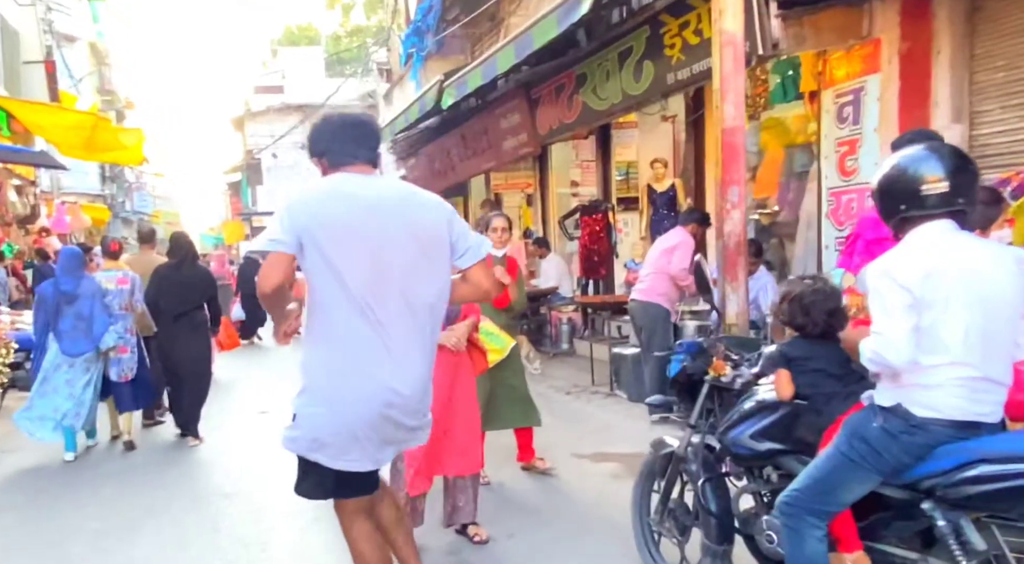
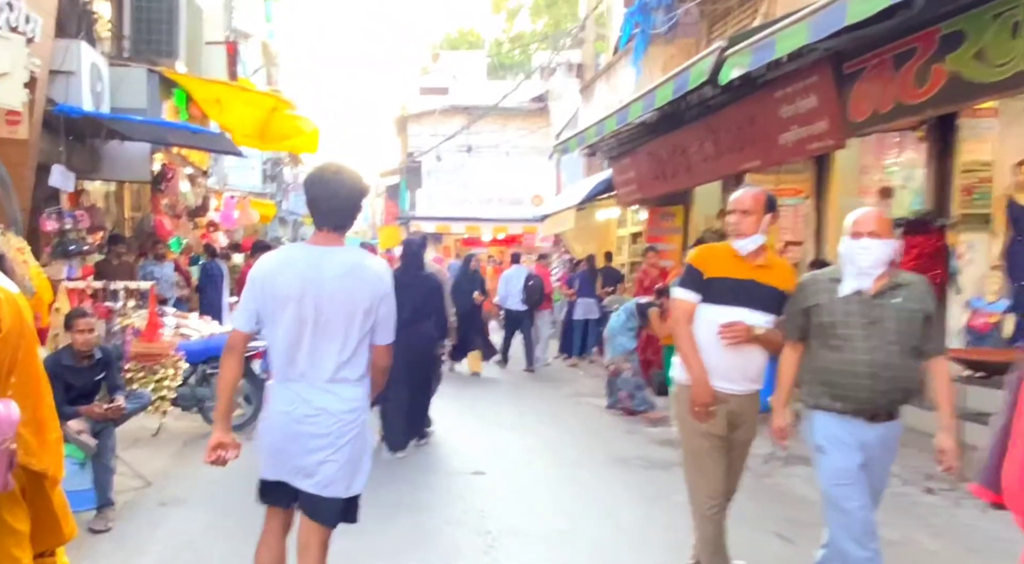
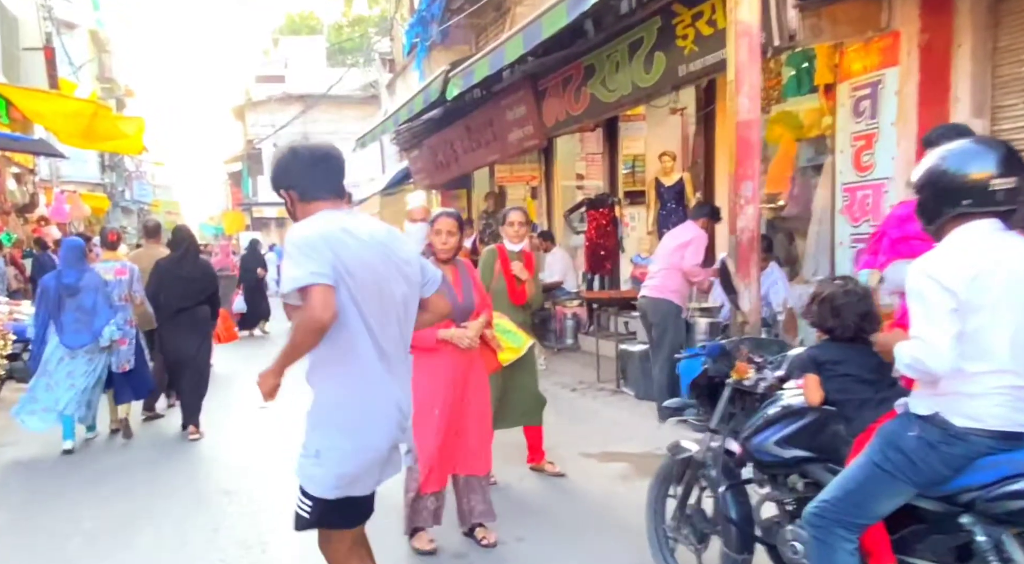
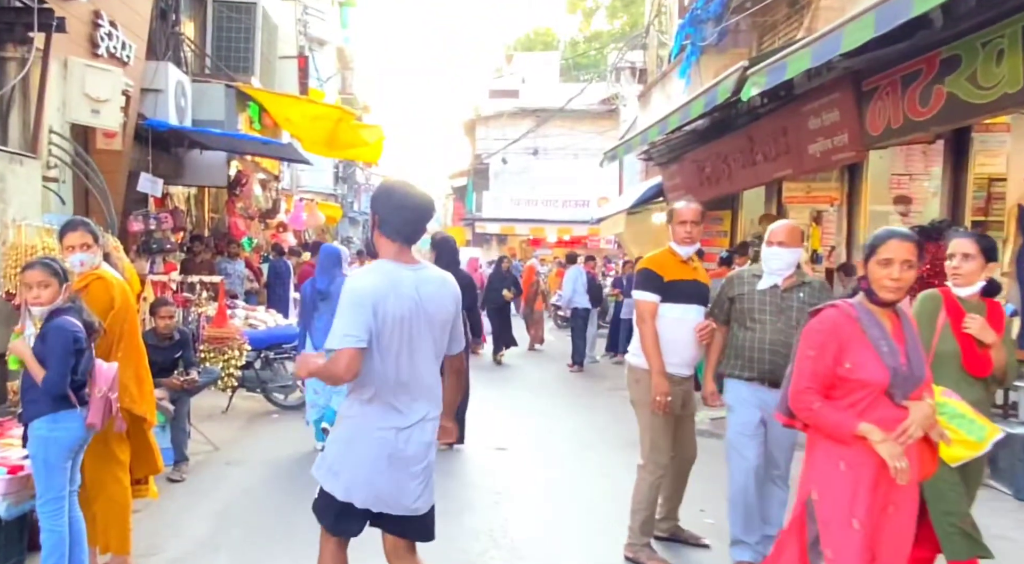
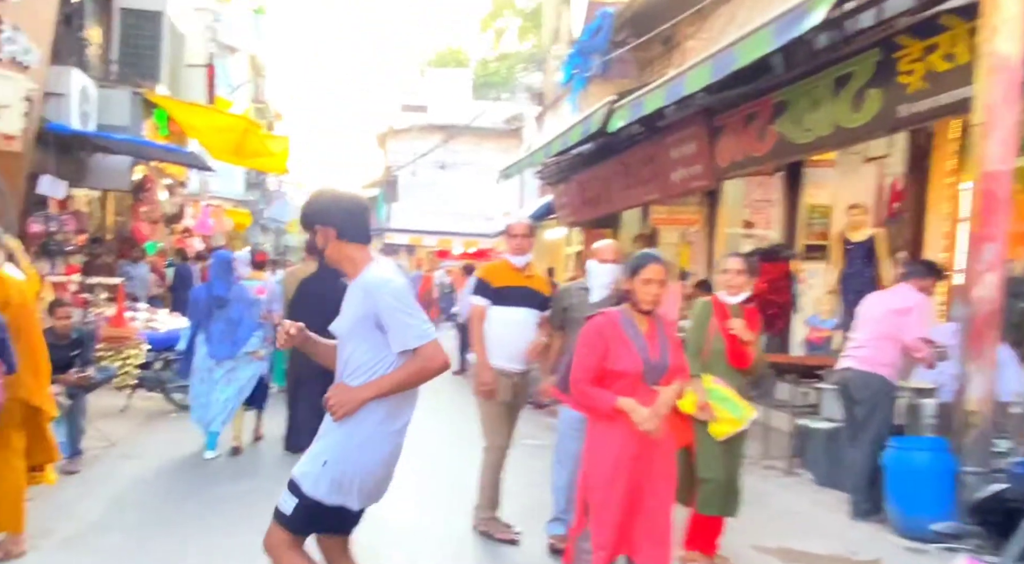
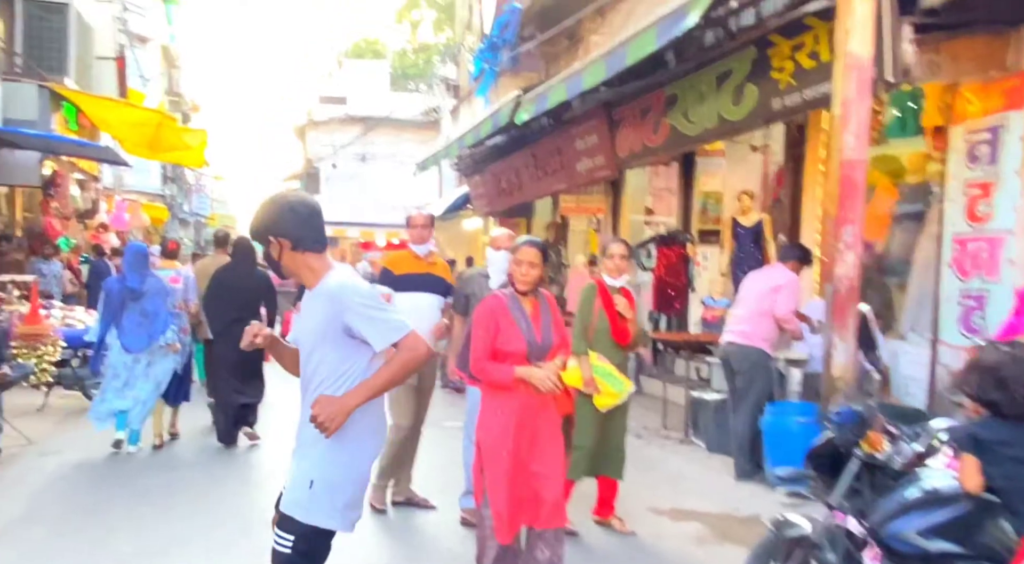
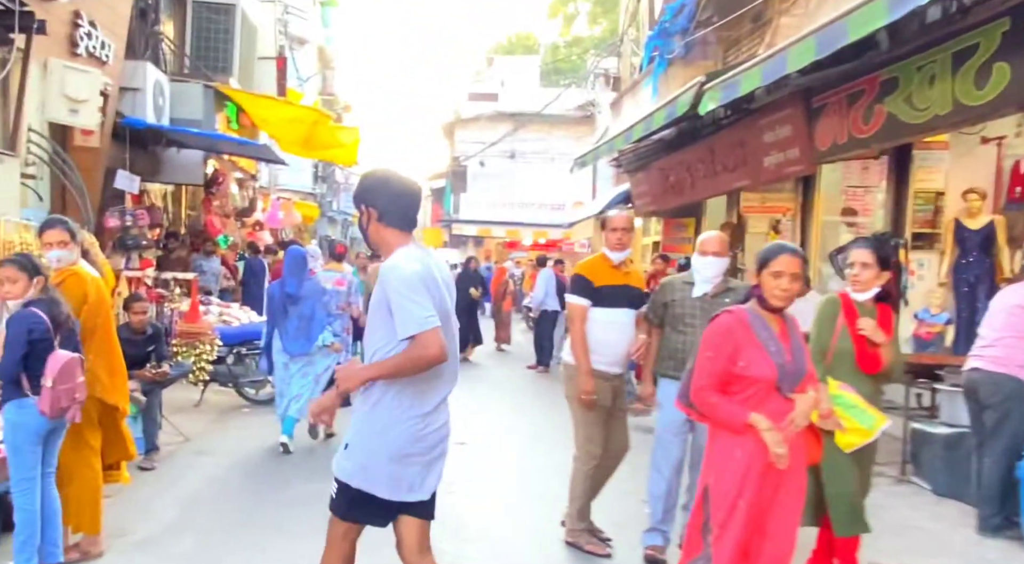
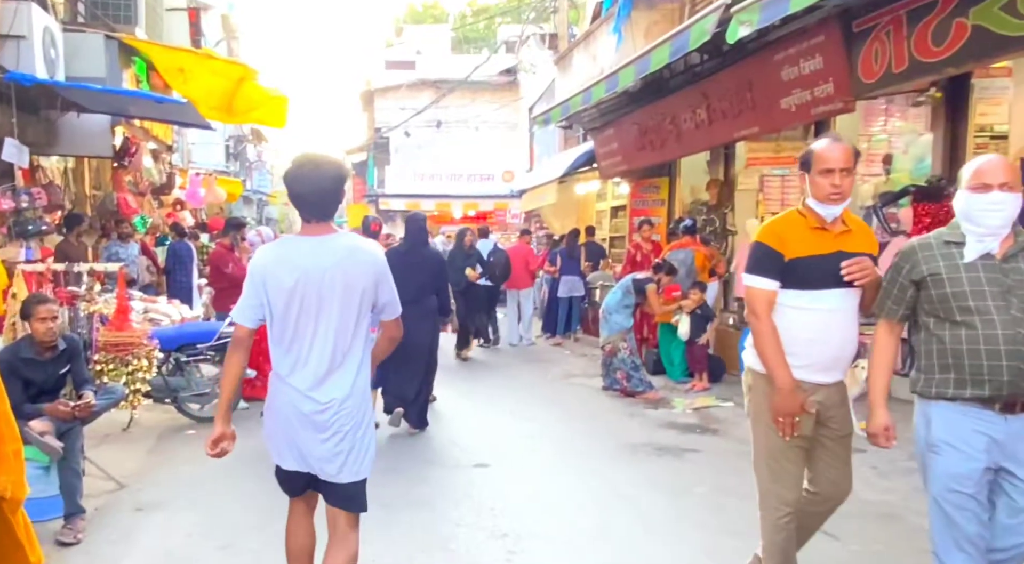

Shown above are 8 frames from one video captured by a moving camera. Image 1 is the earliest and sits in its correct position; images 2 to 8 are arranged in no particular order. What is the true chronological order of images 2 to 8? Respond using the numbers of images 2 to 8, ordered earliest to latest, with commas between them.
3, 6, 5, 7, 4, 2, 8
